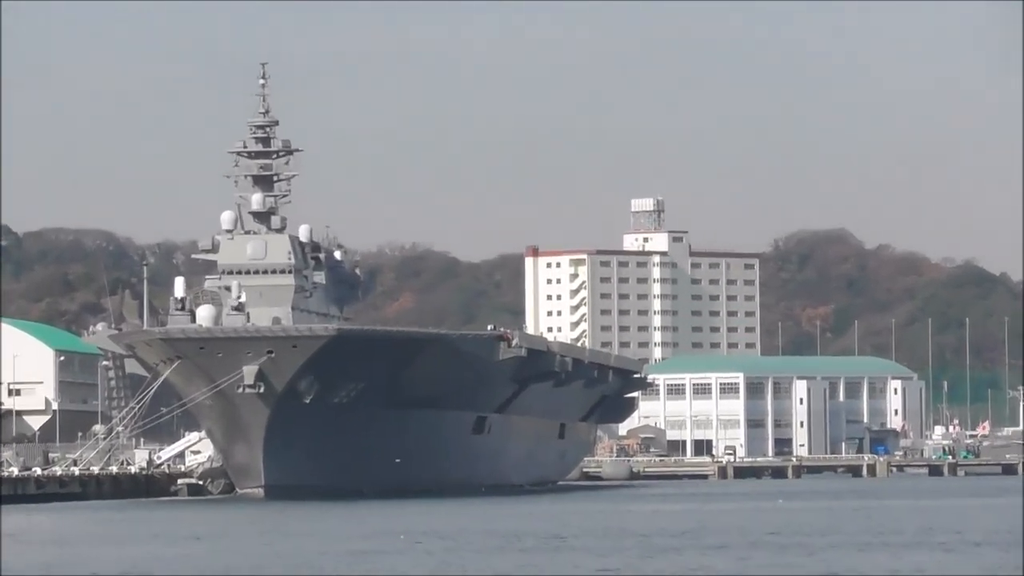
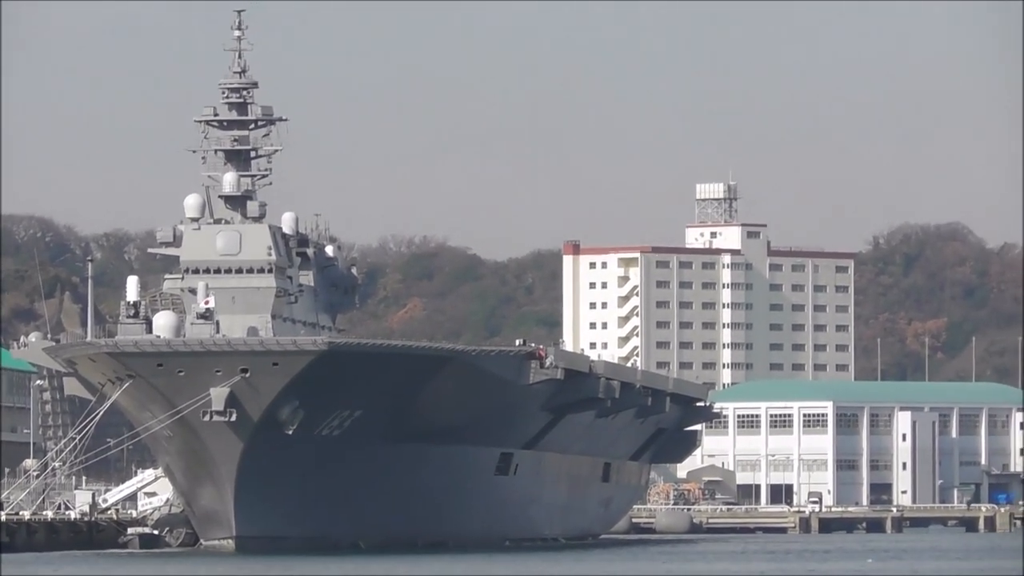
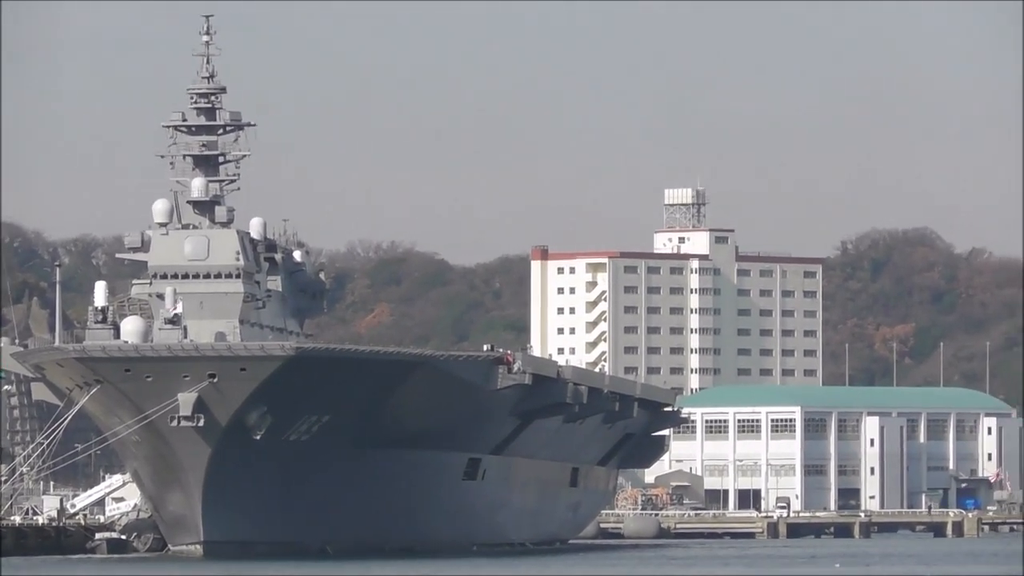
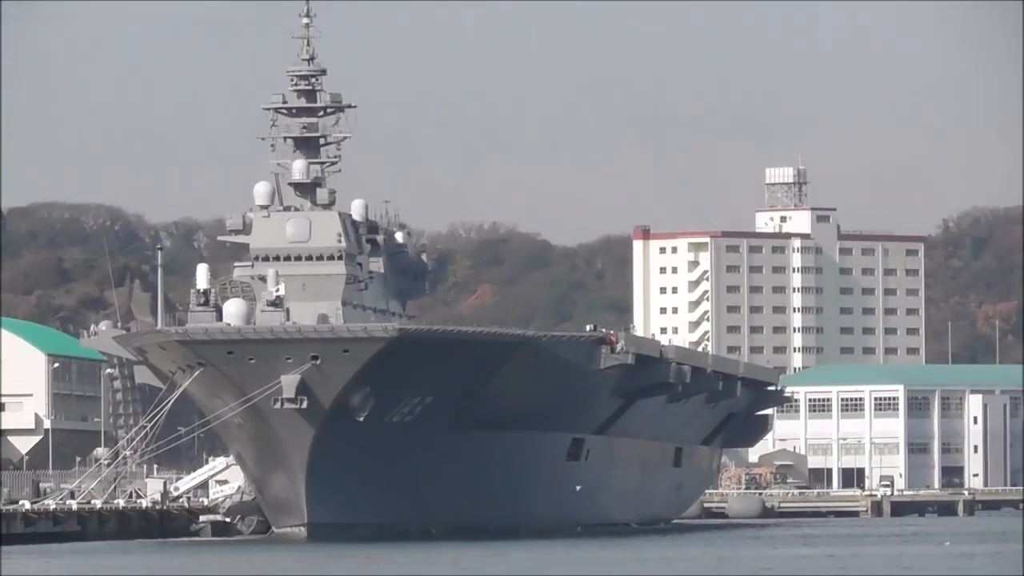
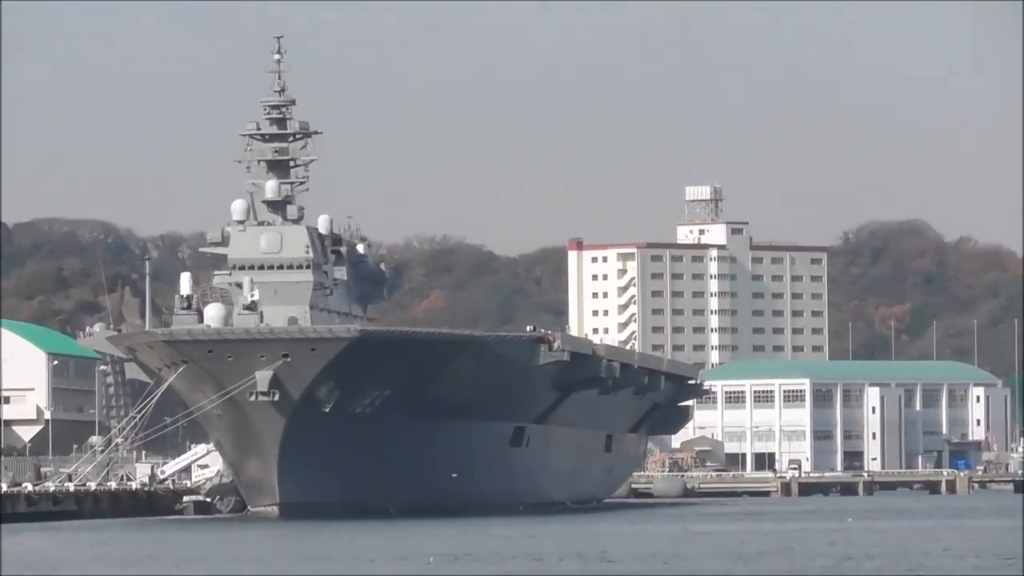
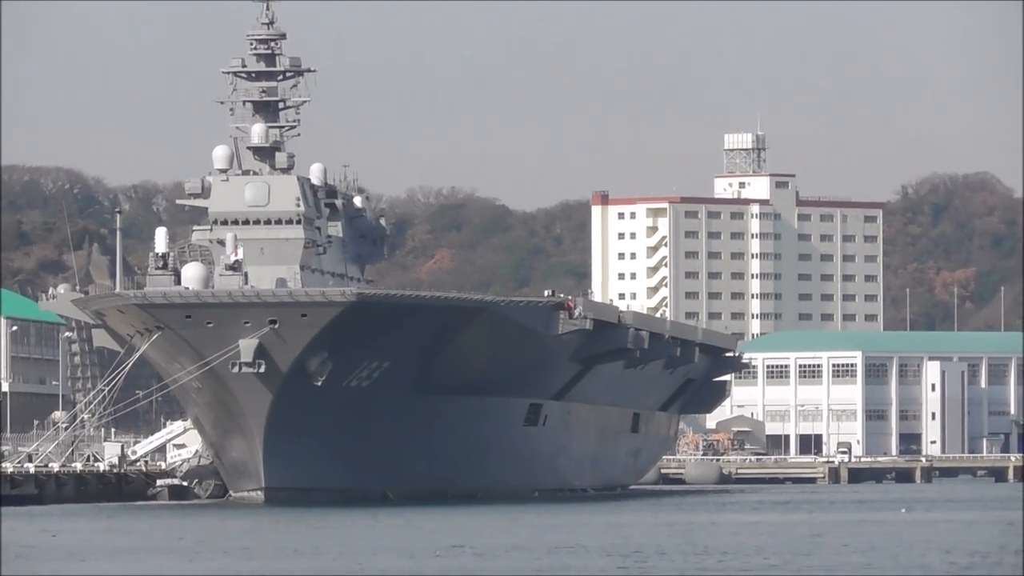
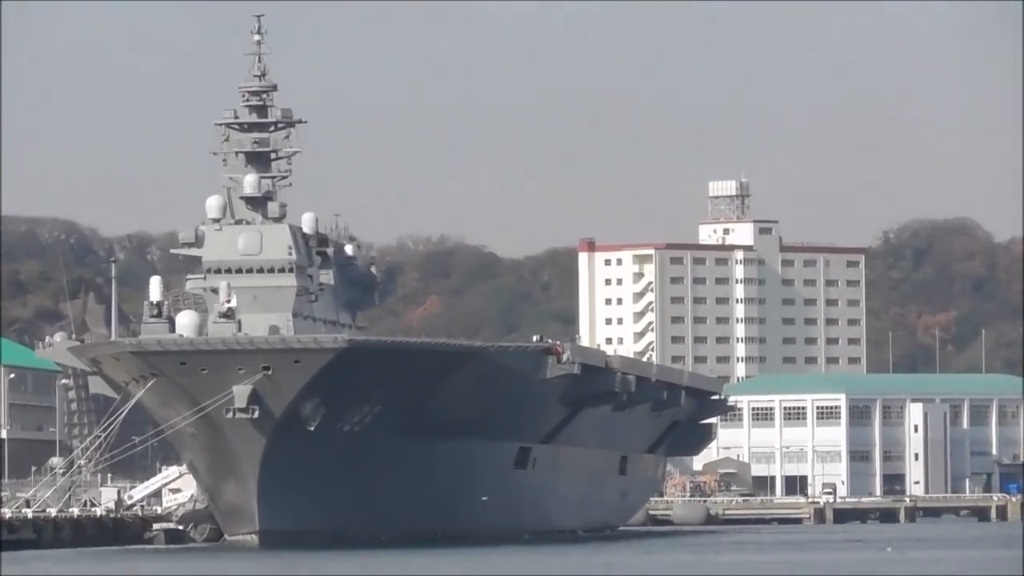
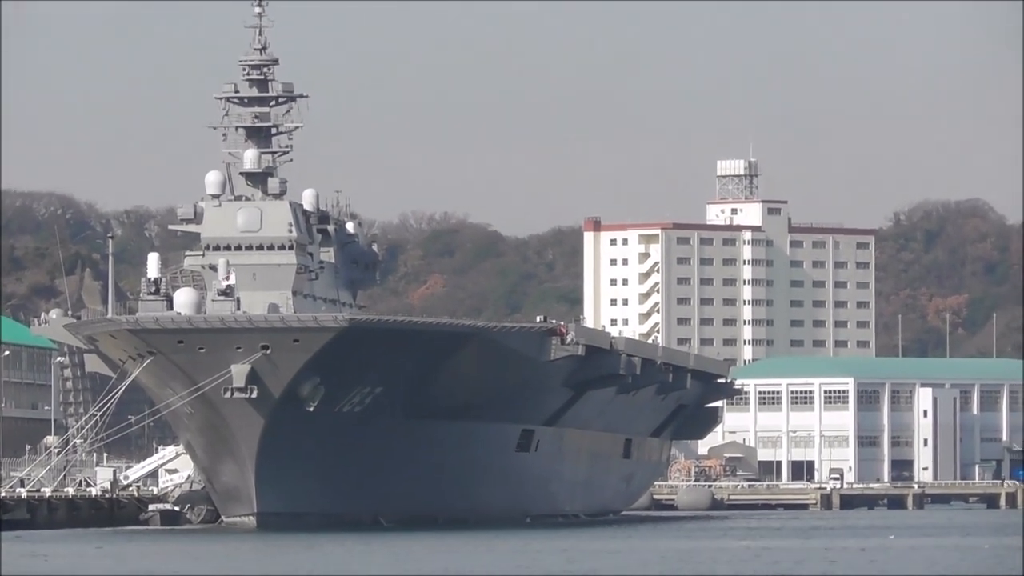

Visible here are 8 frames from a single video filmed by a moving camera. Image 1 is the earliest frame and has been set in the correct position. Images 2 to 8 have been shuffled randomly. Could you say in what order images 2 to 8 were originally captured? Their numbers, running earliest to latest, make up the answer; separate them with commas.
5, 7, 4, 6, 8, 2, 3
